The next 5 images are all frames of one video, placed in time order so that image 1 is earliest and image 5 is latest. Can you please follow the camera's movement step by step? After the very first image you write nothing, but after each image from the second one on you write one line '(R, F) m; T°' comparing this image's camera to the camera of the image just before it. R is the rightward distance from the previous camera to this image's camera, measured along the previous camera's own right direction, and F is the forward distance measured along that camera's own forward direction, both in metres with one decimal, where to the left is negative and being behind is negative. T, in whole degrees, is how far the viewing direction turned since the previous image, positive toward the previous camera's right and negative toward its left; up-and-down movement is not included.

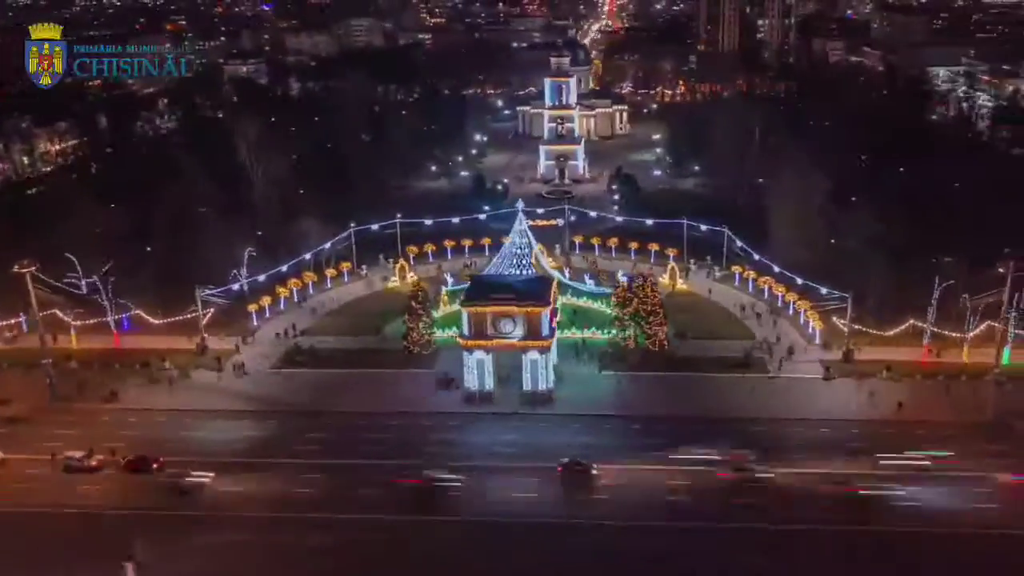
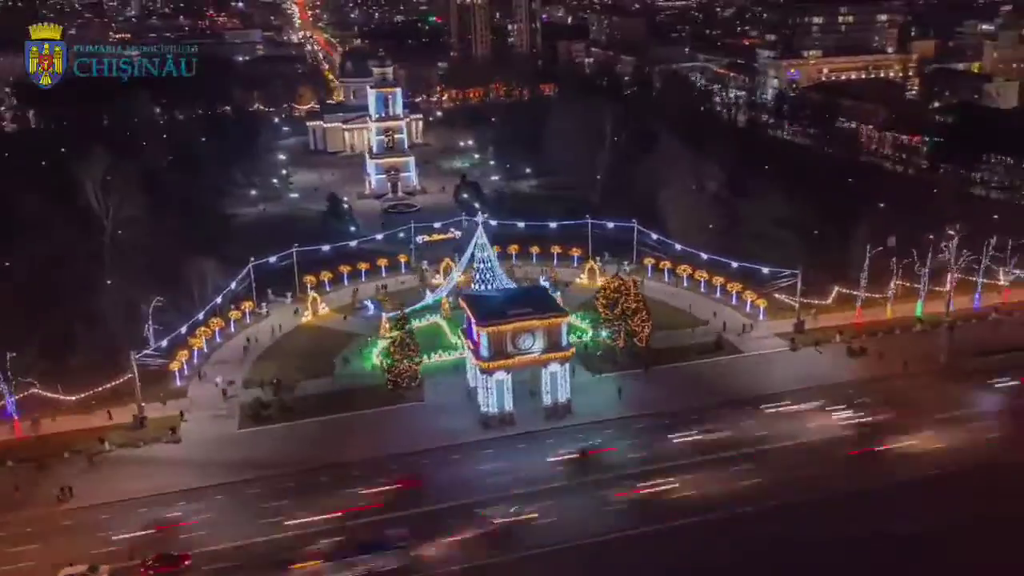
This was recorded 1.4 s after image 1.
(-9.7, +2.5) m; +18°
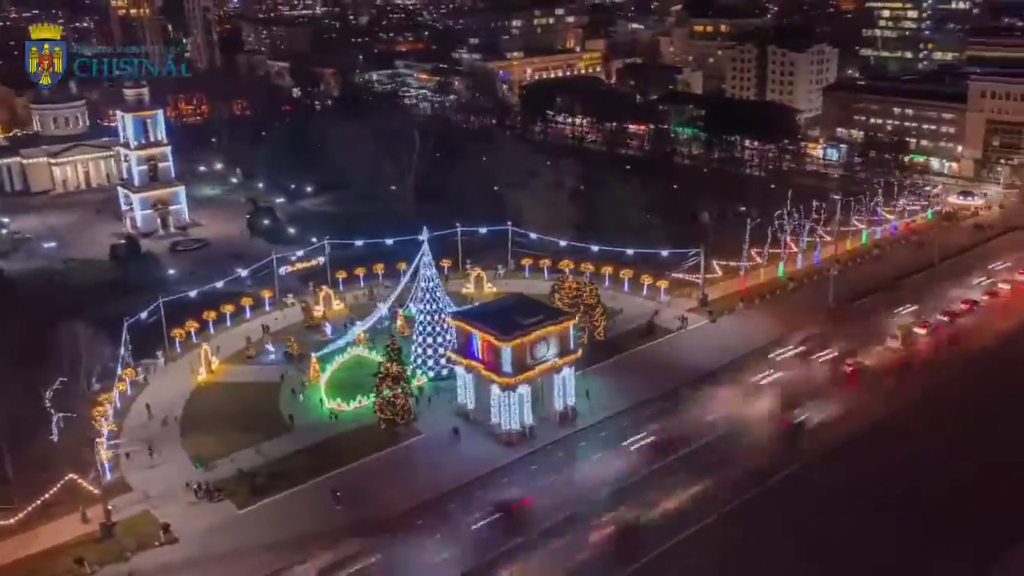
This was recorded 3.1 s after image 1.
(-11.5, +3.0) m; +23°
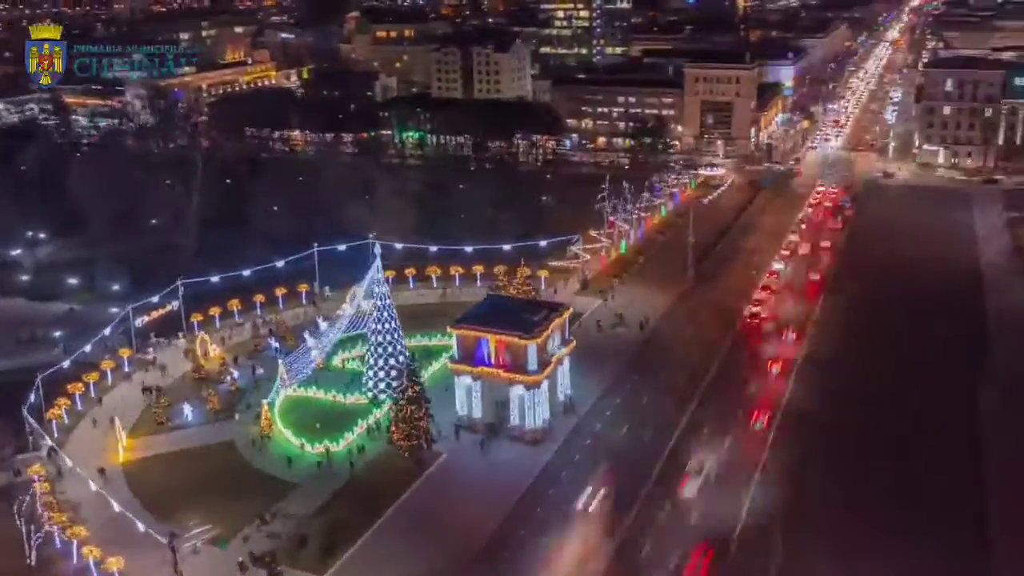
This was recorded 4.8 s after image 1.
(-12.3, +2.7) m; +25°
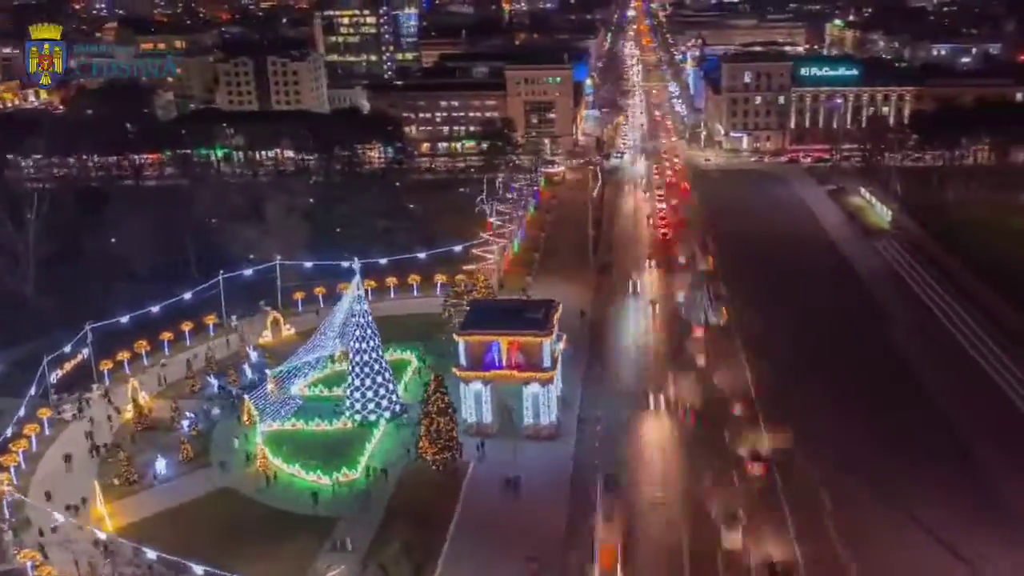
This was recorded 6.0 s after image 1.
(-8.8, +0.9) m; +17°
